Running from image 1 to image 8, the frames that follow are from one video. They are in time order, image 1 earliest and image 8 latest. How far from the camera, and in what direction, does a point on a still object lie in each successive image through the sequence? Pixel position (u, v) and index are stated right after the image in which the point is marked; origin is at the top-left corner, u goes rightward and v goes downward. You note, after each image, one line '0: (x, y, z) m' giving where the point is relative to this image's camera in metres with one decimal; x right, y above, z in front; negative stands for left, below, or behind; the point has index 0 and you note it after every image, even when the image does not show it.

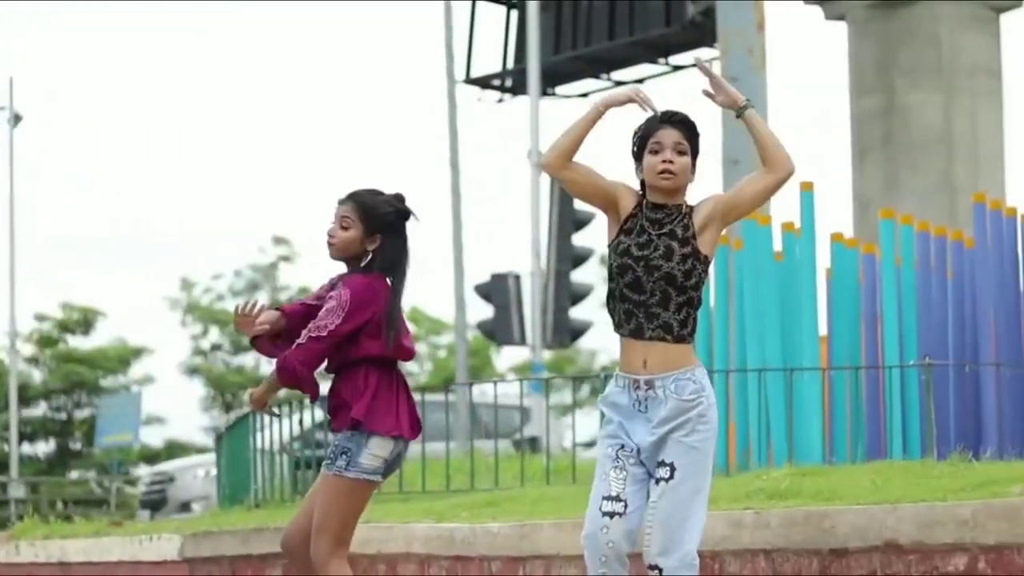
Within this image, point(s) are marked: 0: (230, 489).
0: (-1.1, -0.8, +13.4) m
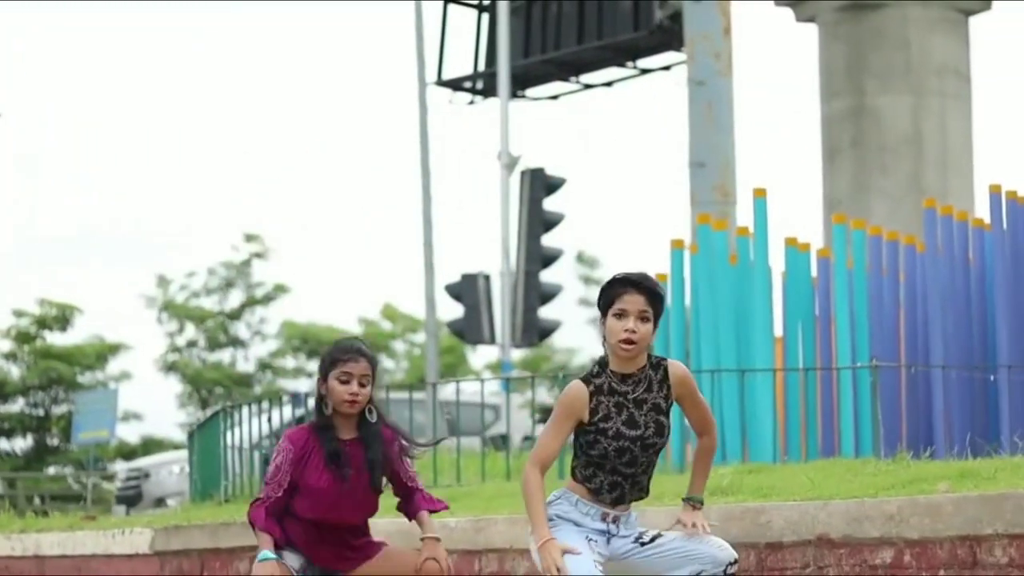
0: (-1.2, -0.8, +13.8) m
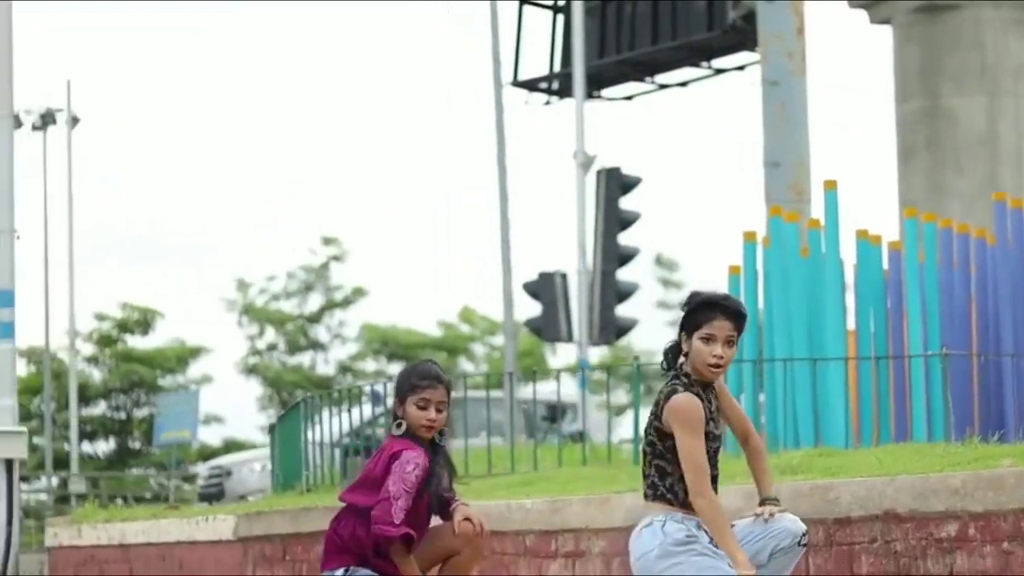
0: (-0.9, -0.7, +14.0) m
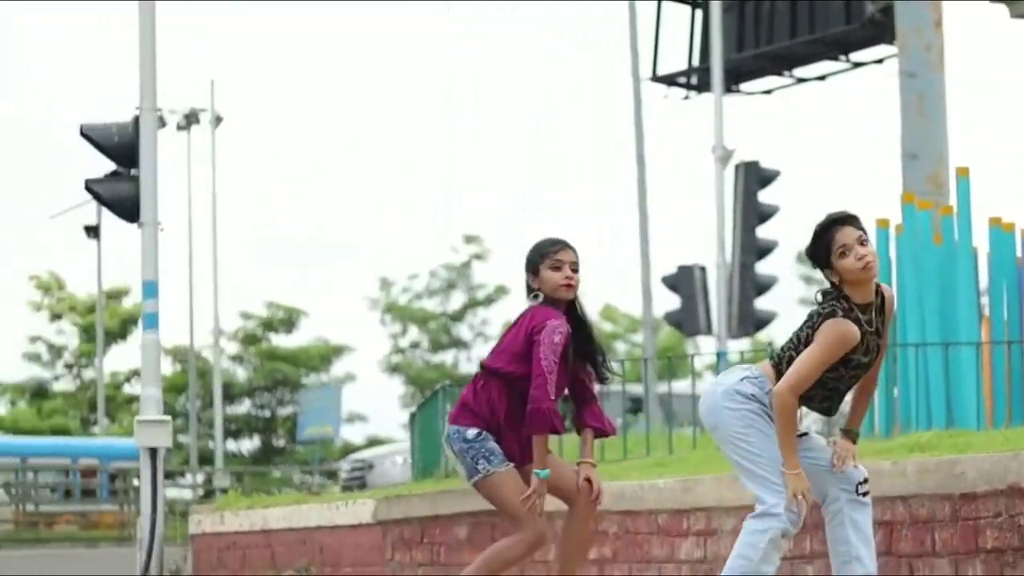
0: (-0.4, -0.7, +14.2) m
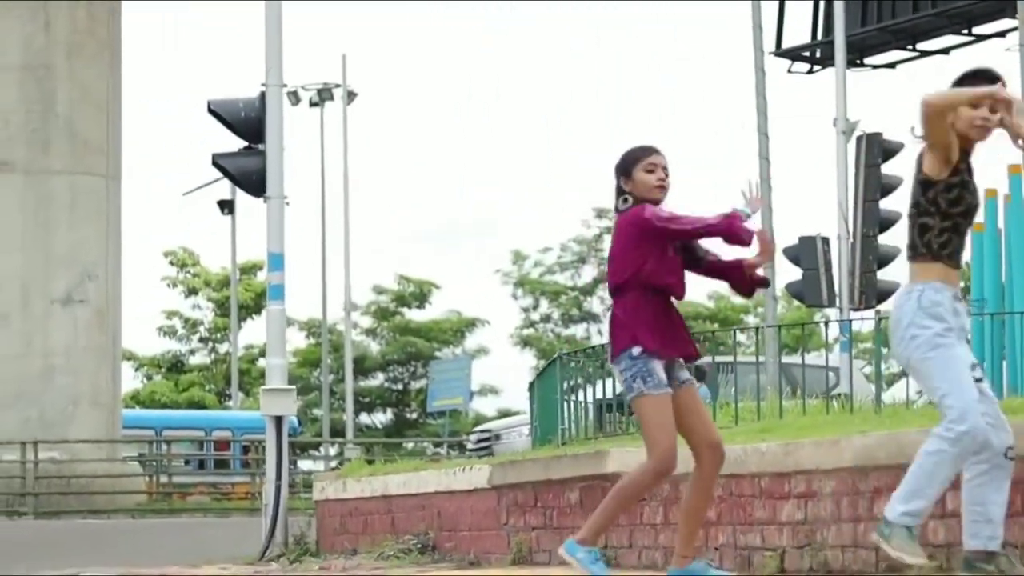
0: (+0.1, -0.6, +14.4) m
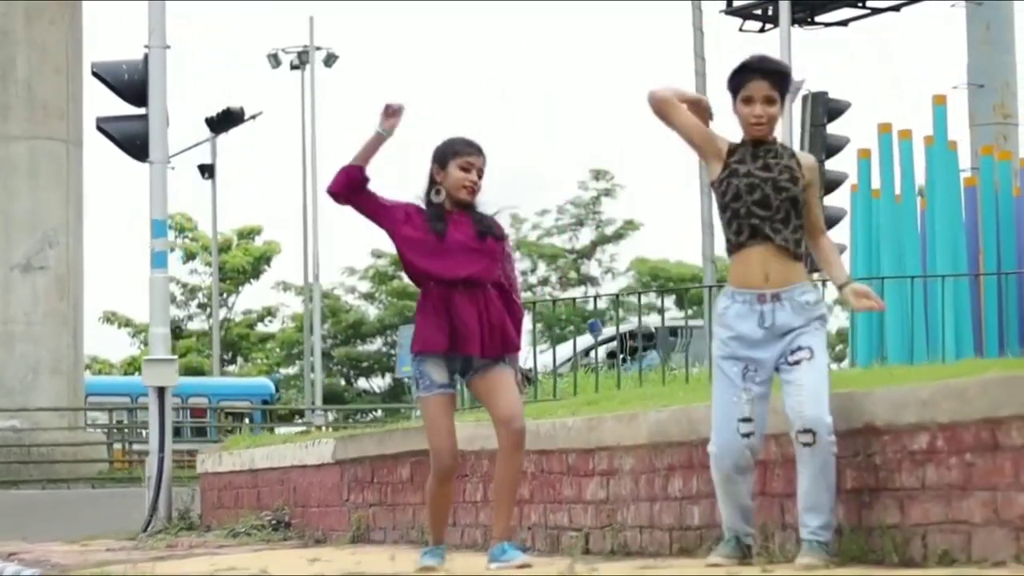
0: (-0.3, -0.4, +14.0) m
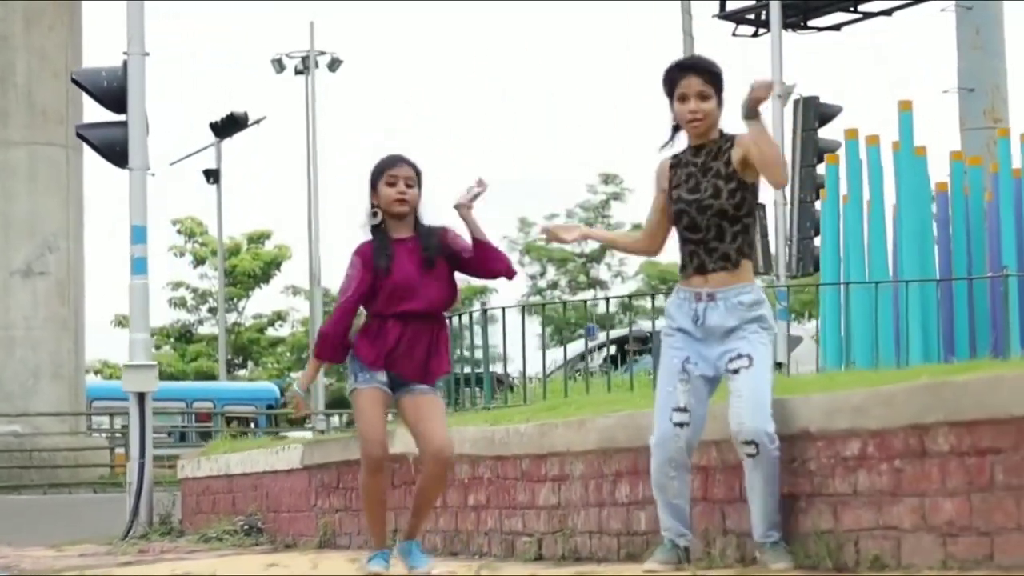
0: (-0.4, -0.5, +14.1) m
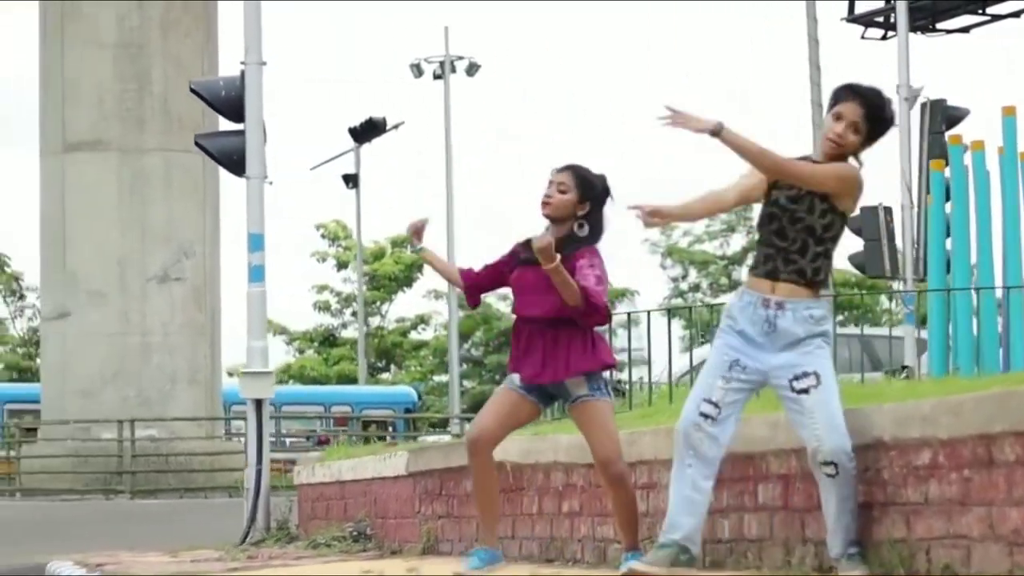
0: (0.0, -0.5, +14.1) m
